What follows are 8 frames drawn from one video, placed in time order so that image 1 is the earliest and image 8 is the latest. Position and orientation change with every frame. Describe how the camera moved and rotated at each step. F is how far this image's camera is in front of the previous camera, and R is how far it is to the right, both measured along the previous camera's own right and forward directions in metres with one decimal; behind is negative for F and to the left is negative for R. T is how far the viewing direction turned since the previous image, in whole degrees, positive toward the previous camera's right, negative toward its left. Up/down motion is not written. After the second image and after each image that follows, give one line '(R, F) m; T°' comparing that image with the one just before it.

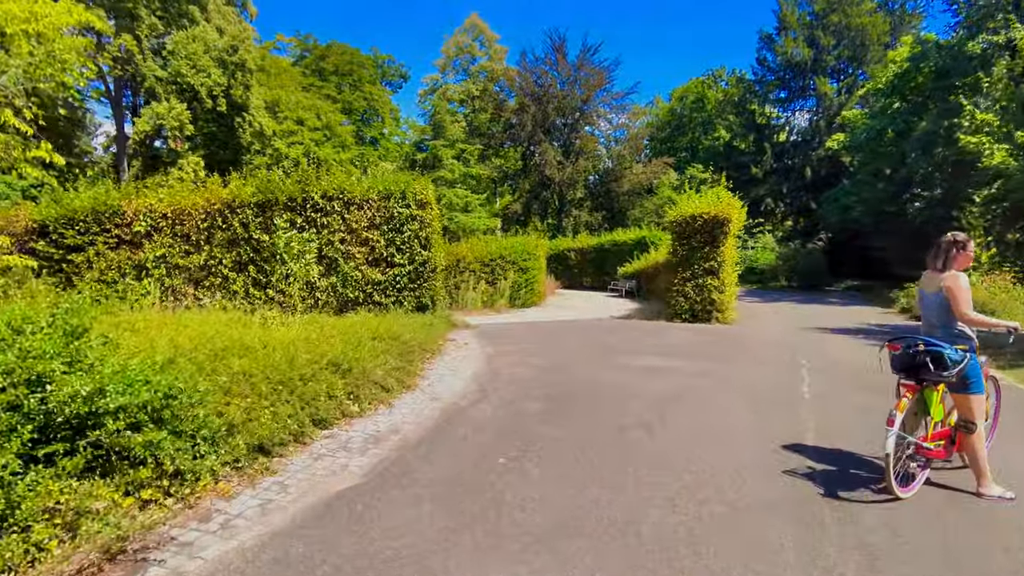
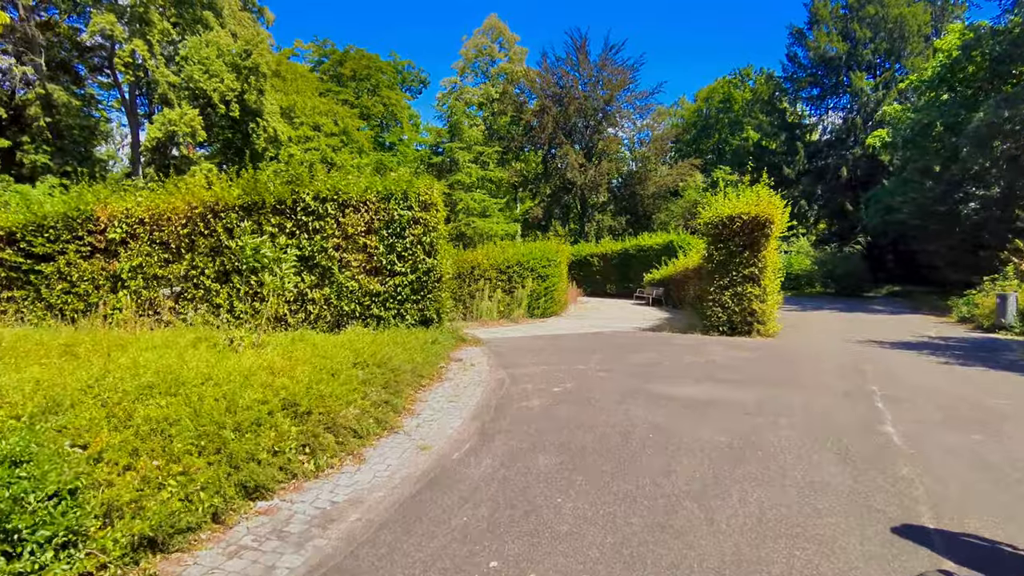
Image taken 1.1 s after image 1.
(+0.1, +1.3) m; -2°
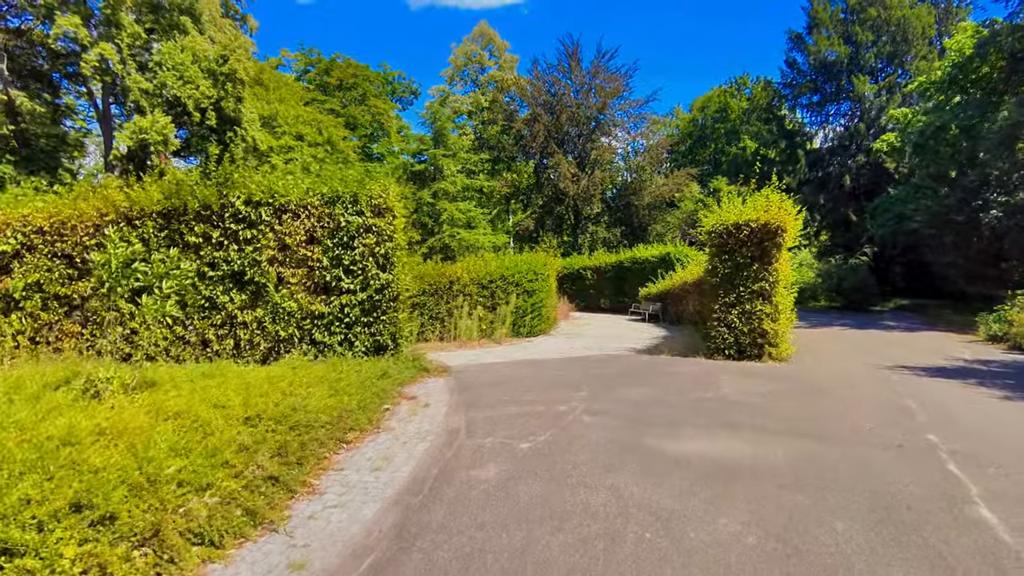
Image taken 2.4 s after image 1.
(+0.3, +1.6) m; 0°
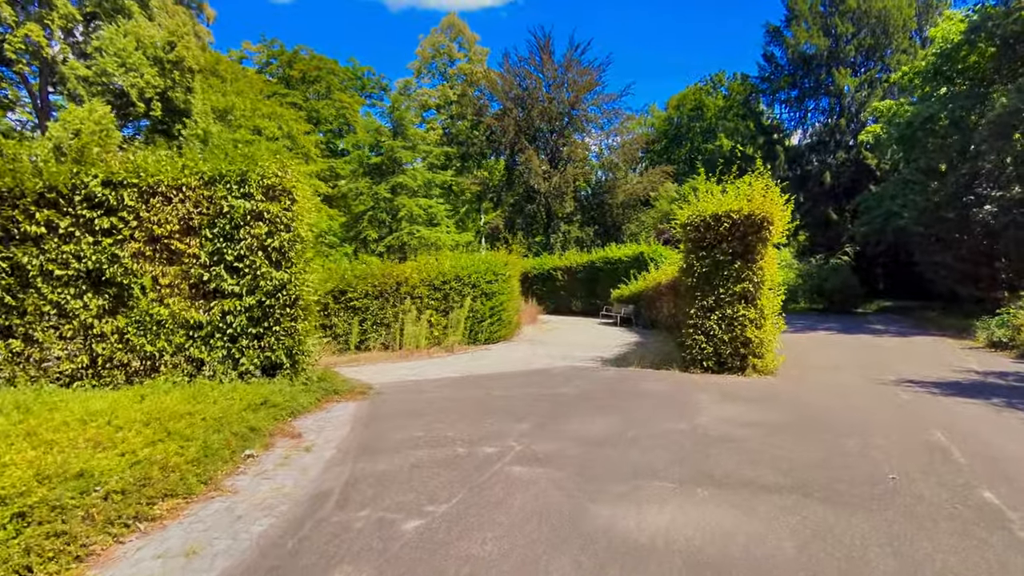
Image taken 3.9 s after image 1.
(+0.5, +1.6) m; +2°
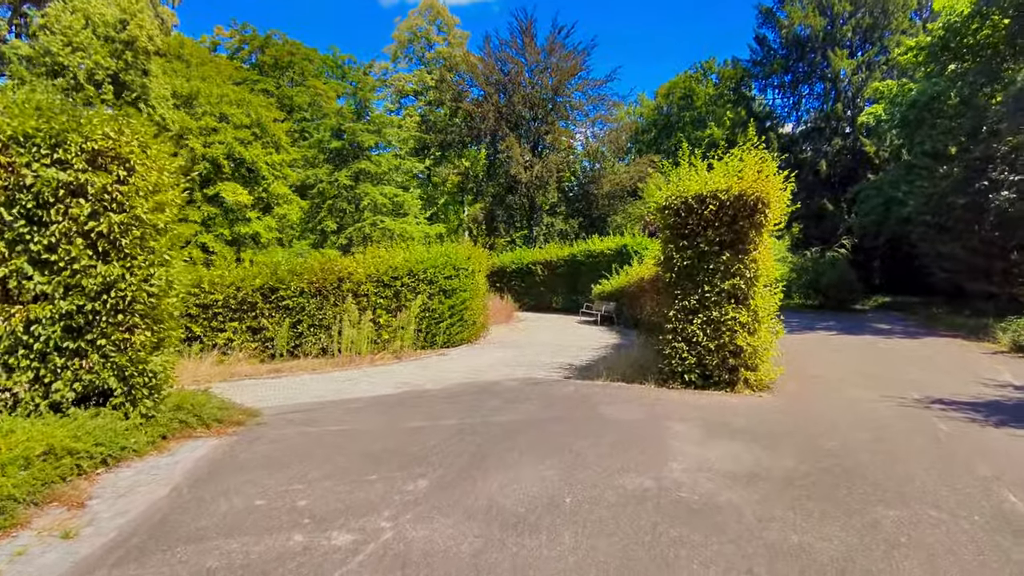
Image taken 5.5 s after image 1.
(+0.6, +1.7) m; +1°
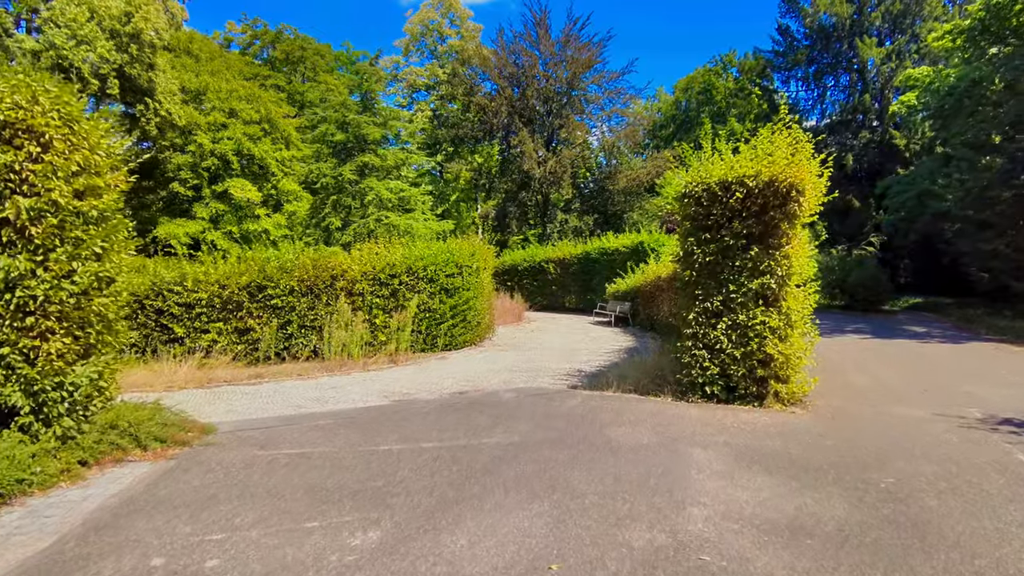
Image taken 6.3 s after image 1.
(+0.2, +0.9) m; -1°
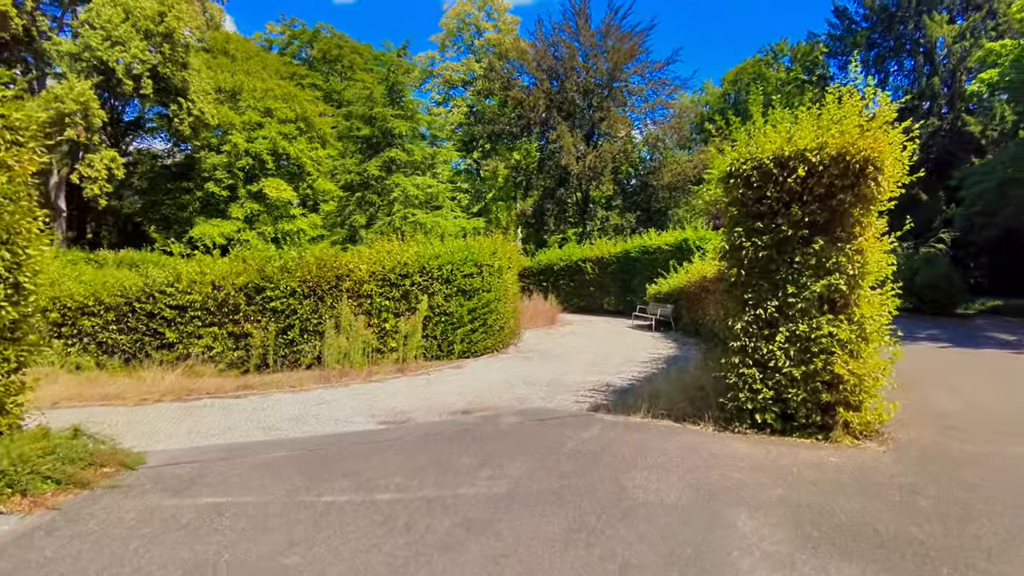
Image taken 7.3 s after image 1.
(+0.4, +1.2) m; -4°
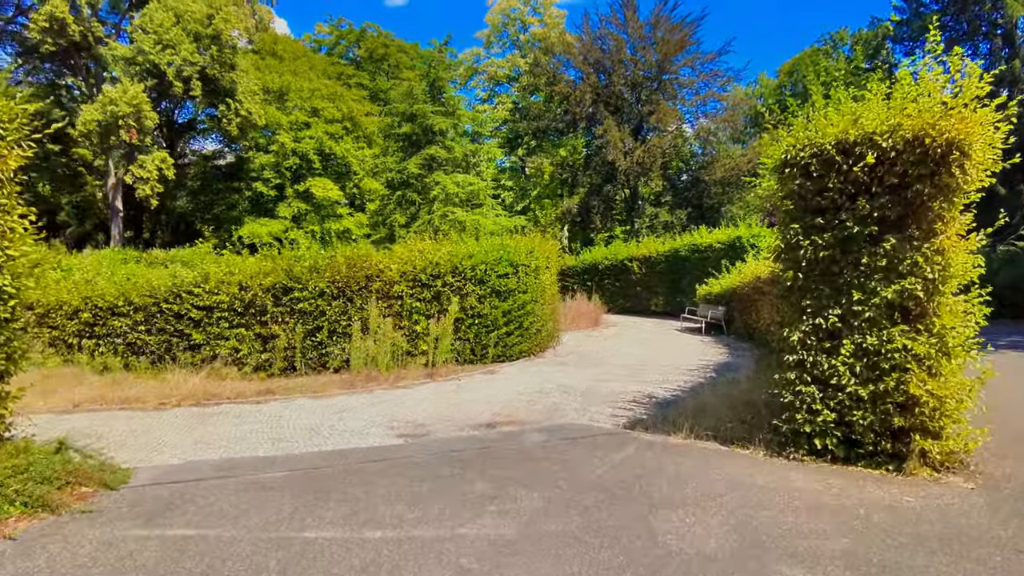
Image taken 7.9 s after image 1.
(+0.2, +0.6) m; -4°
